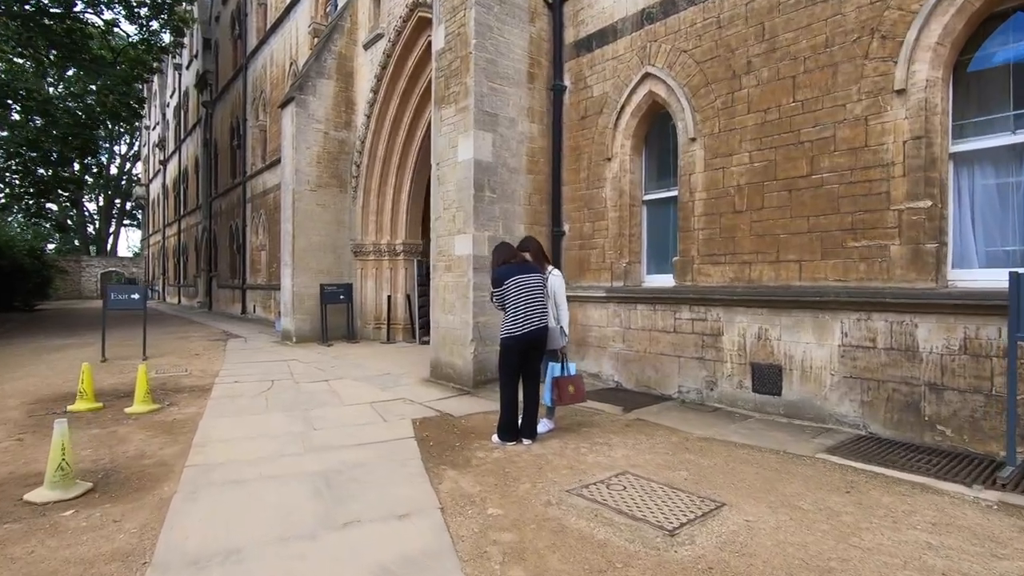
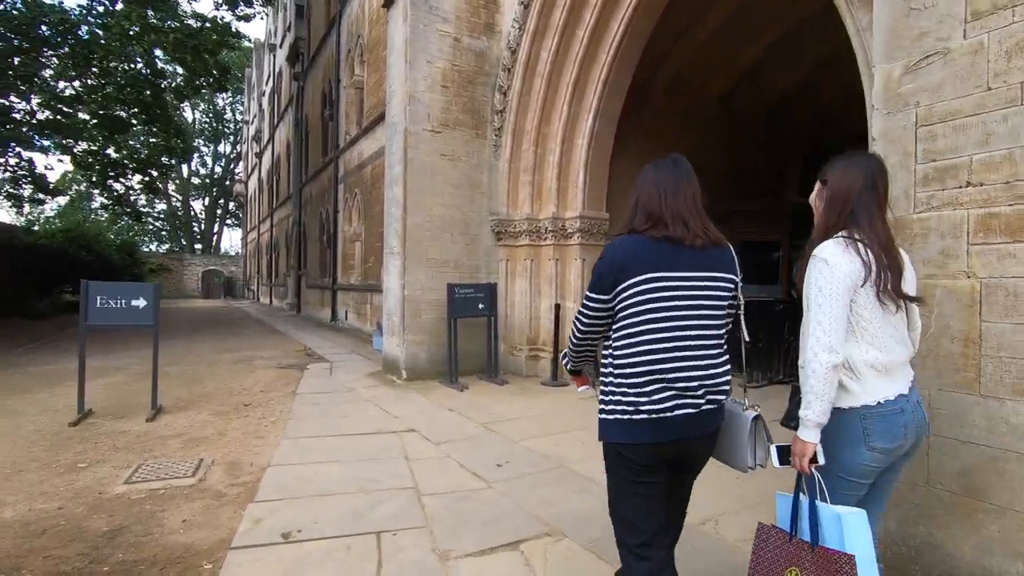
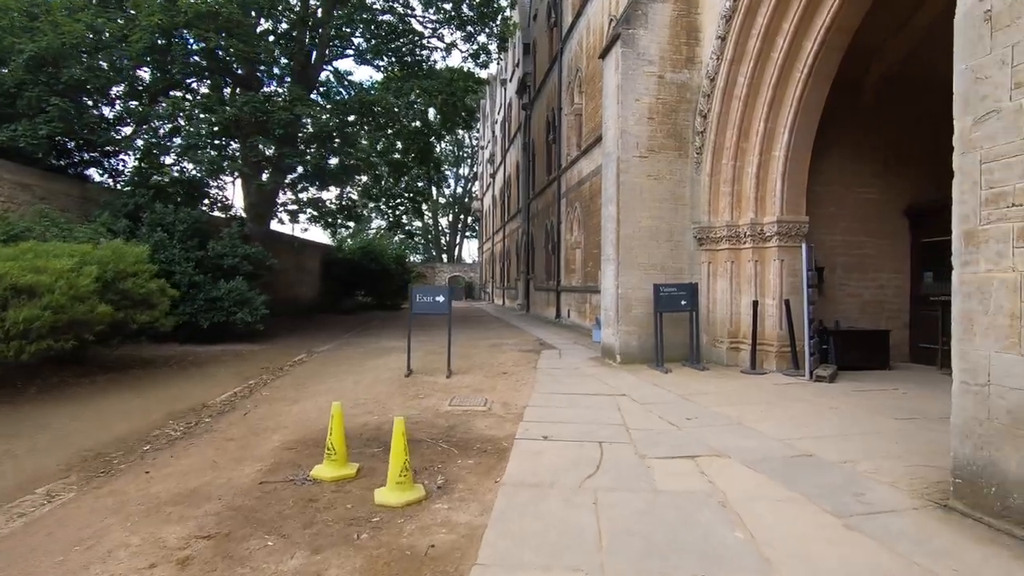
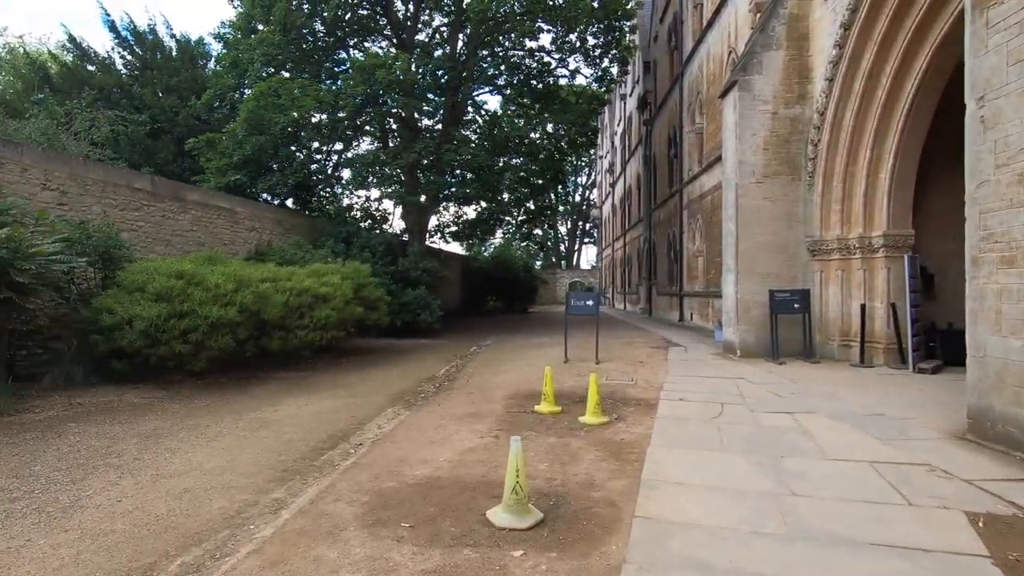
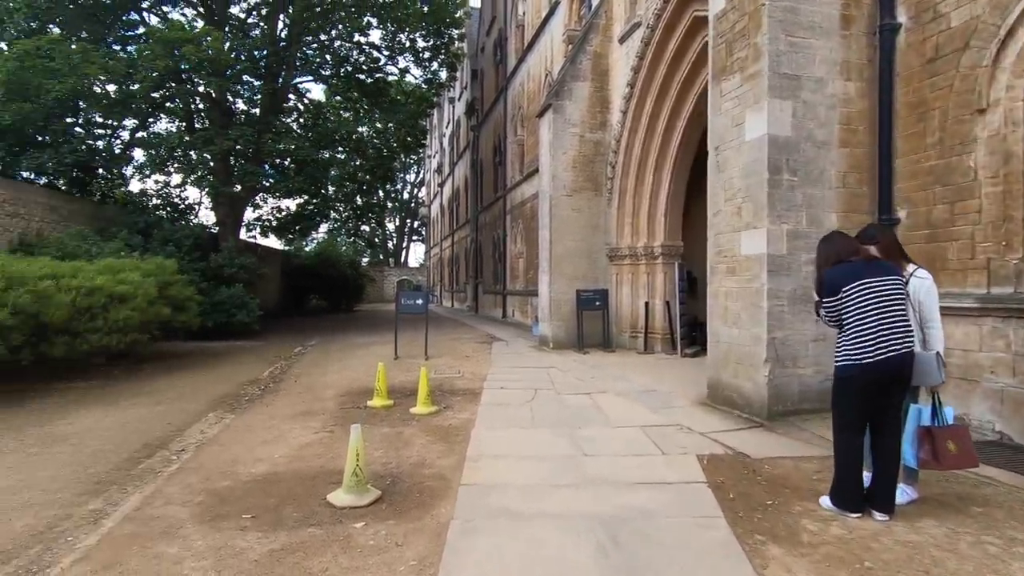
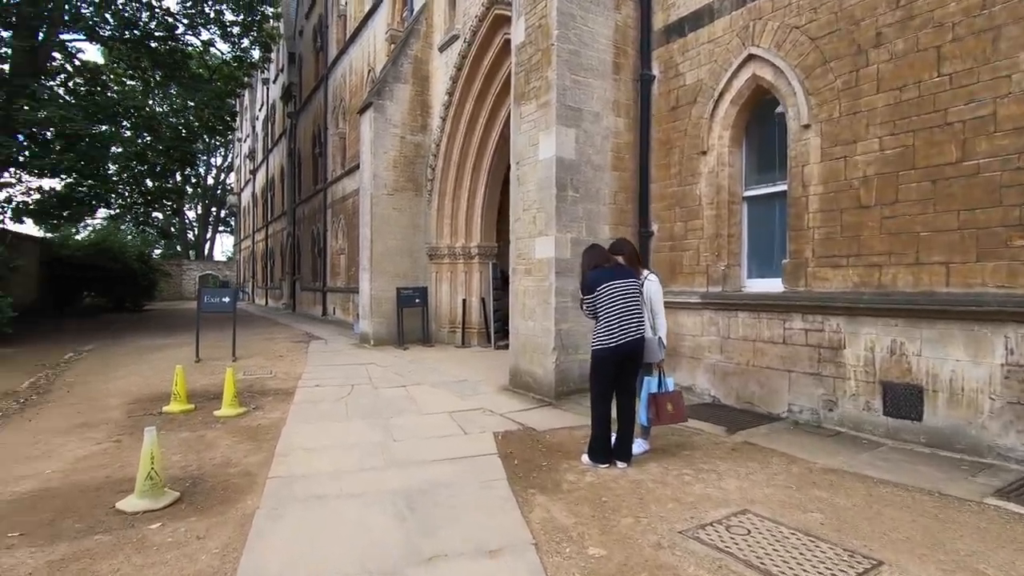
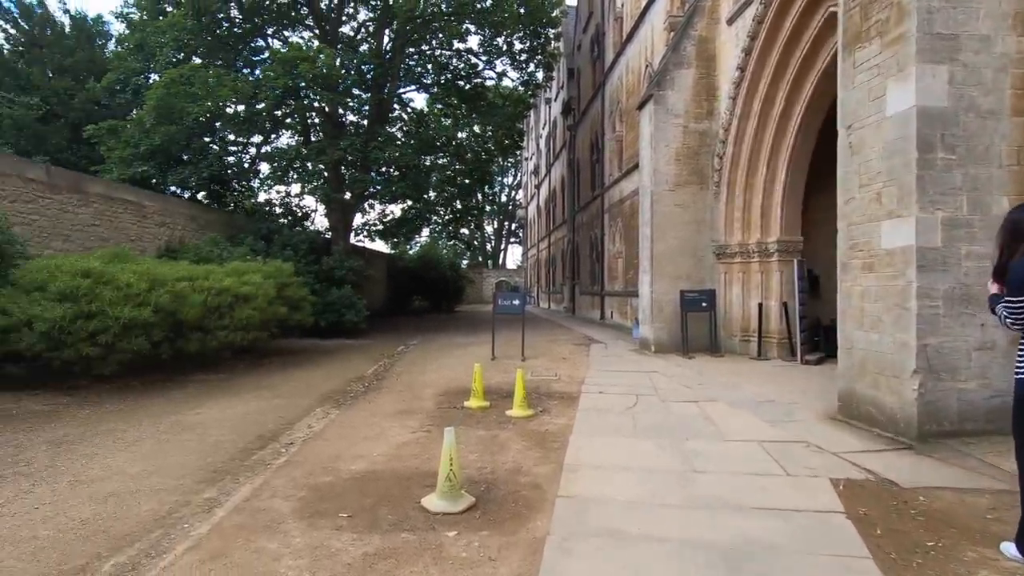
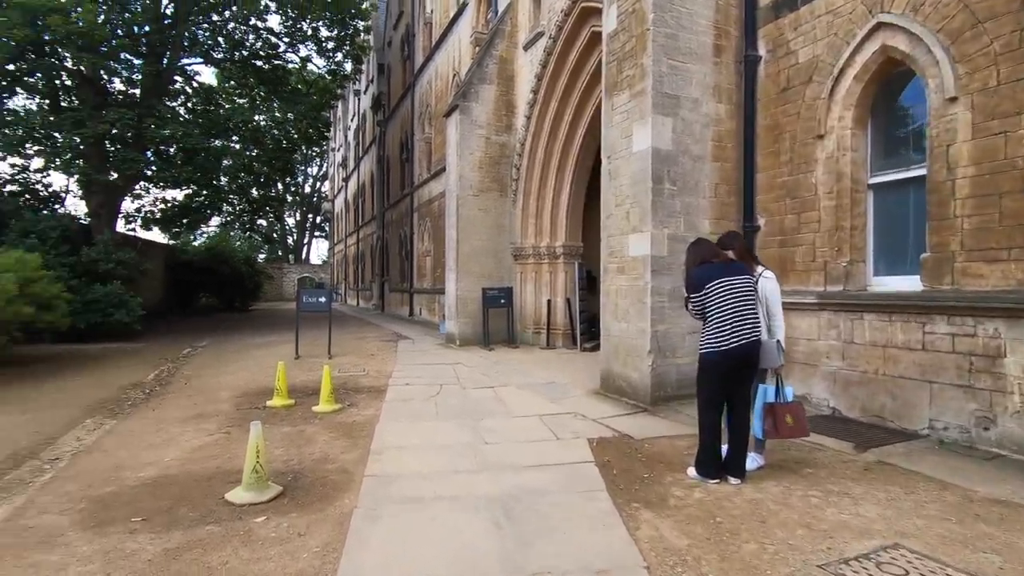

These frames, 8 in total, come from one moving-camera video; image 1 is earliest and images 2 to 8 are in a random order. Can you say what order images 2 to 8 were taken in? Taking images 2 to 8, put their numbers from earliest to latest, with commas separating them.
6, 8, 5, 7, 4, 3, 2
